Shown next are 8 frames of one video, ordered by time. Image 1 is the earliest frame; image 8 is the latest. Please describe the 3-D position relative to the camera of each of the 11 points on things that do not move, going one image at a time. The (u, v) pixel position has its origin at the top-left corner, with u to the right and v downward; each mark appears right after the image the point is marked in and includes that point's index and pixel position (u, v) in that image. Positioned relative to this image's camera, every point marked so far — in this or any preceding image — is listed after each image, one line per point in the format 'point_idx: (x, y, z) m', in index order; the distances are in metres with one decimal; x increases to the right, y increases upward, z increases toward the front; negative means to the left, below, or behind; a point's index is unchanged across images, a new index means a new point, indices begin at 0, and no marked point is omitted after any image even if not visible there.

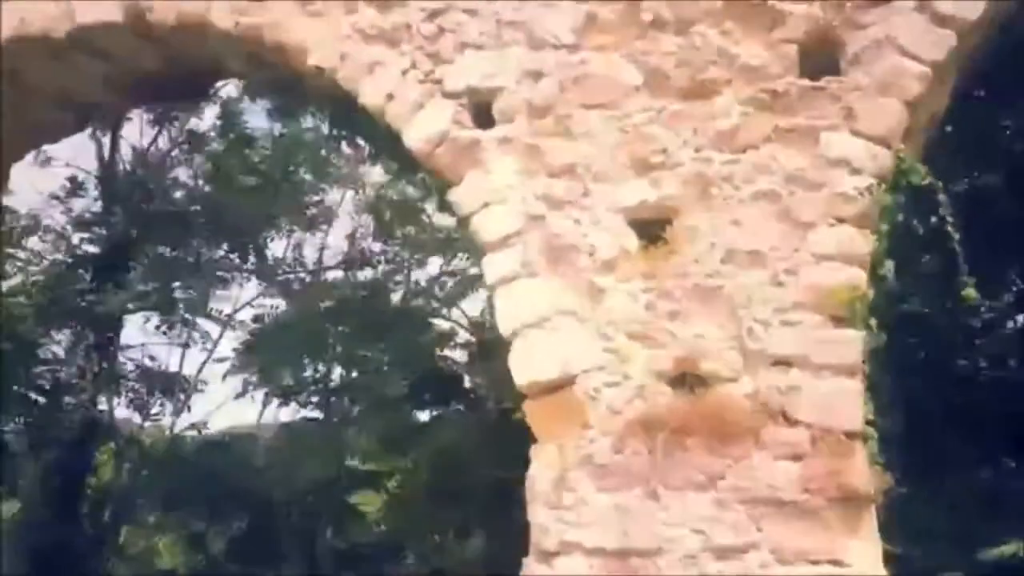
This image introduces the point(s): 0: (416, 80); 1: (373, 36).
0: (-0.3, +0.7, +2.8) m
1: (-0.5, +0.9, +2.8) m
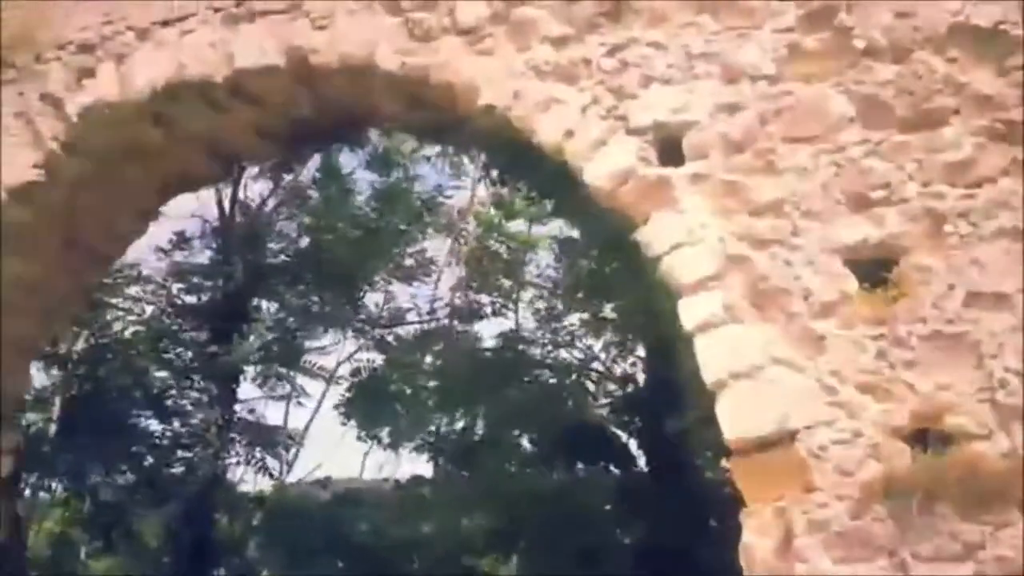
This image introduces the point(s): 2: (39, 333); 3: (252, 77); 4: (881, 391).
0: (+0.3, +0.6, +2.6) m
1: (+0.1, +0.7, +2.7) m
2: (-1.9, -0.2, +3.3) m
3: (-0.9, +0.7, +2.9) m
4: (+1.1, -0.3, +2.4) m
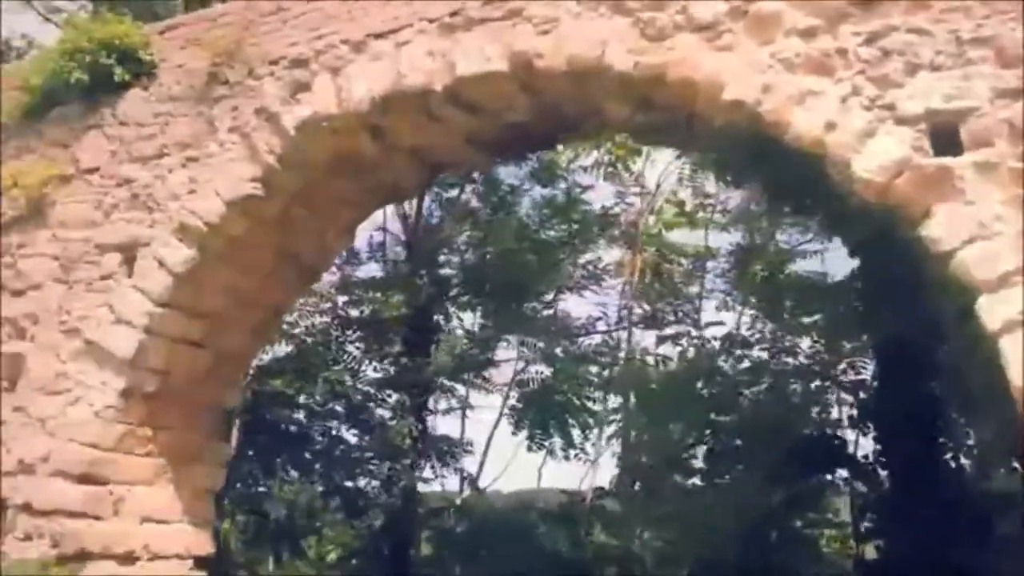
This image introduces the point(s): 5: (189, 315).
0: (+1.0, +0.5, +2.5) m
1: (+0.9, +0.7, +2.6) m
2: (-1.1, -0.2, +3.4) m
3: (-0.1, +0.7, +2.9) m
4: (+1.8, -0.3, +2.1) m
5: (-1.2, -0.1, +3.1) m
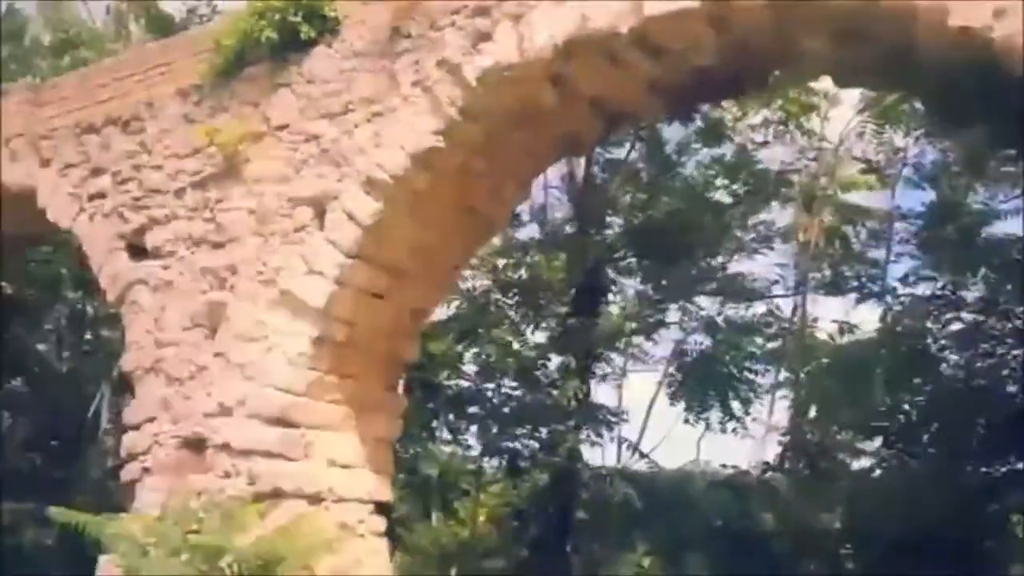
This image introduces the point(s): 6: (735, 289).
0: (+1.6, +0.7, +2.2) m
1: (+1.5, +0.8, +2.3) m
2: (-0.3, 0.0, +3.4) m
3: (+0.5, +0.9, +2.8) m
4: (+2.3, -0.2, +1.7) m
5: (-0.5, +0.1, +3.2) m
6: (+1.2, 0.0, +4.2) m
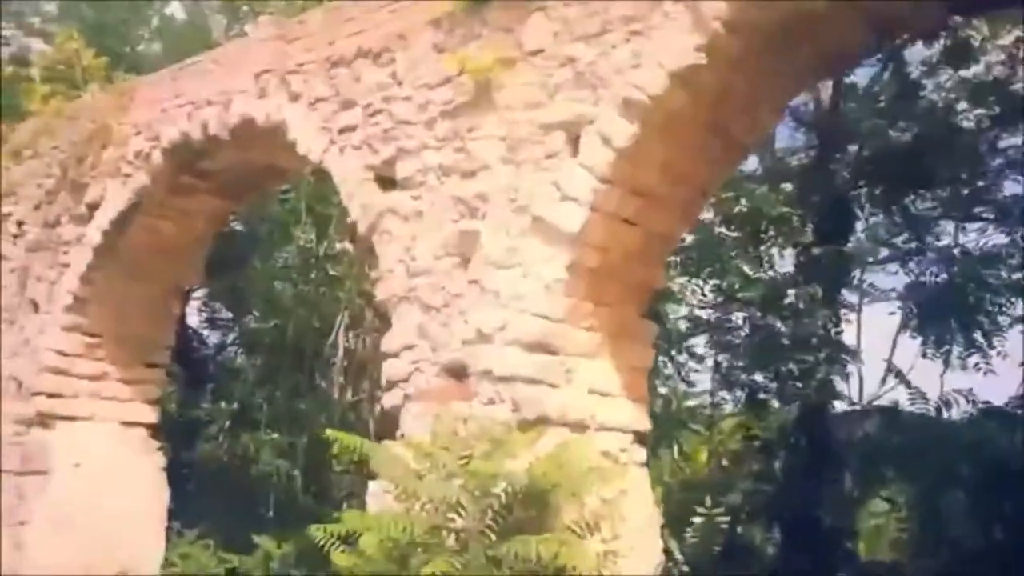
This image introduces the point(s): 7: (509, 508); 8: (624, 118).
0: (+2.4, +0.9, +1.8) m
1: (+2.3, +1.1, +1.9) m
2: (+0.7, +0.3, +3.3) m
3: (+1.4, +1.1, +2.5) m
4: (+3.0, +0.1, +1.3) m
5: (+0.5, +0.4, +3.1) m
6: (+2.3, +0.3, +3.9) m
7: (0.0, -0.7, +2.7) m
8: (+0.4, +0.6, +3.0) m
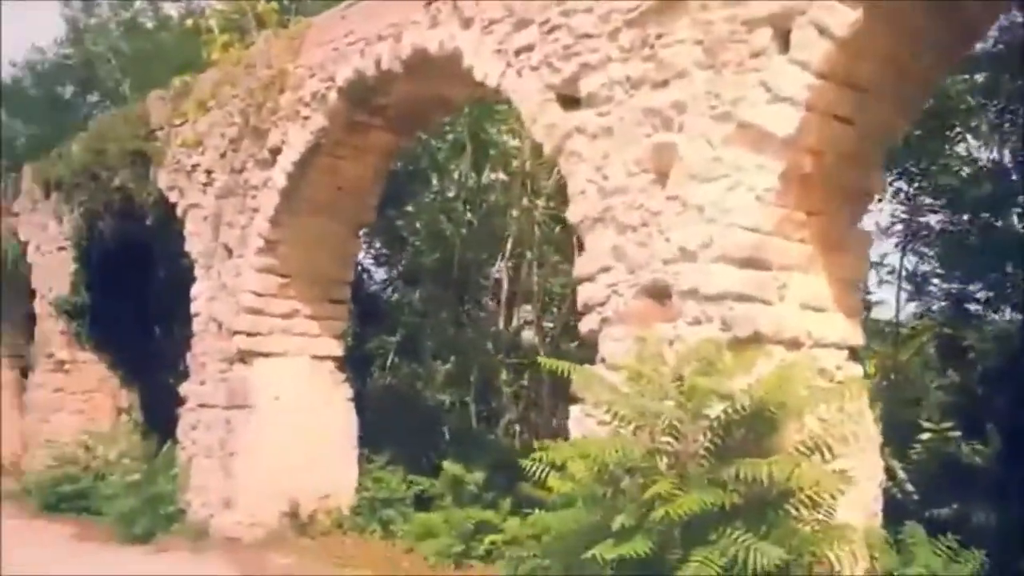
0: (+2.9, +1.2, +1.3) m
1: (+2.8, +1.4, +1.4) m
2: (+1.4, +0.6, +3.1) m
3: (+2.0, +1.5, +2.1) m
4: (+3.5, +0.3, +0.8) m
5: (+1.2, +0.7, +2.9) m
6: (+3.1, +0.8, +3.4) m
7: (+0.7, -0.4, +2.6) m
8: (+1.1, +0.9, +2.7) m
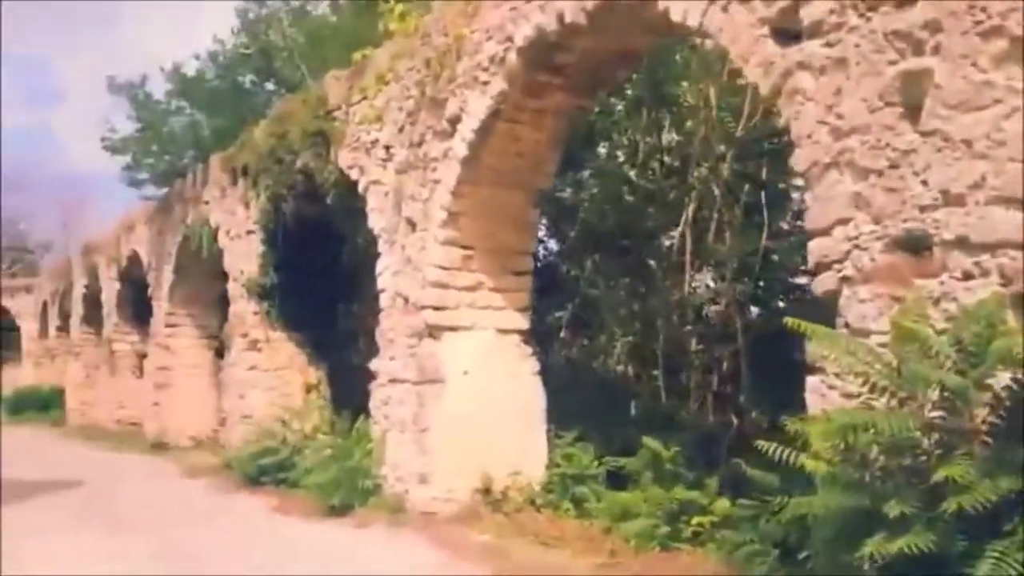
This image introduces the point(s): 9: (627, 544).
0: (+3.2, +1.4, +0.4) m
1: (+3.1, +1.5, +0.6) m
2: (+2.1, +0.8, +2.5) m
3: (+2.5, +1.6, +1.4) m
4: (+3.7, +0.5, -0.1) m
5: (+1.8, +0.9, +2.3) m
6: (+3.8, +1.1, +2.6) m
7: (+1.4, -0.3, +2.2) m
8: (+1.7, +1.1, +2.2) m
9: (+0.6, -1.3, +4.1) m
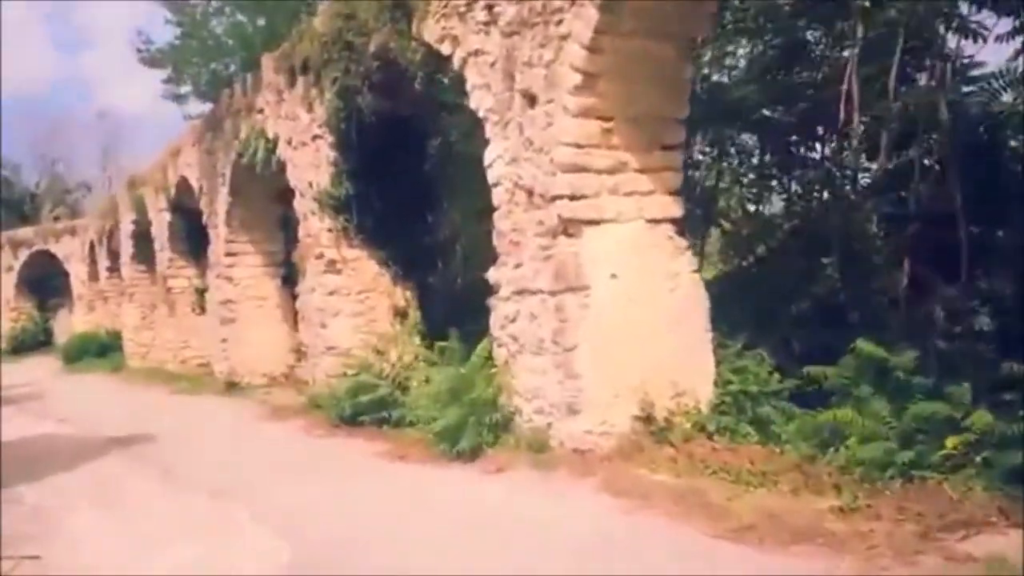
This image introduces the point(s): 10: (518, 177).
0: (+3.6, +1.7, -0.8) m
1: (+3.5, +1.9, -0.6) m
2: (+2.6, +1.2, +1.4) m
3: (+2.9, +2.0, +0.2) m
4: (+4.2, +0.8, -1.3) m
5: (+2.3, +1.3, +1.2) m
6: (+4.3, +1.6, +1.3) m
7: (+2.0, +0.1, +1.2) m
8: (+2.2, +1.5, +1.1) m
9: (+1.3, -0.7, +3.2) m
10: (0.0, +0.5, +3.7) m
